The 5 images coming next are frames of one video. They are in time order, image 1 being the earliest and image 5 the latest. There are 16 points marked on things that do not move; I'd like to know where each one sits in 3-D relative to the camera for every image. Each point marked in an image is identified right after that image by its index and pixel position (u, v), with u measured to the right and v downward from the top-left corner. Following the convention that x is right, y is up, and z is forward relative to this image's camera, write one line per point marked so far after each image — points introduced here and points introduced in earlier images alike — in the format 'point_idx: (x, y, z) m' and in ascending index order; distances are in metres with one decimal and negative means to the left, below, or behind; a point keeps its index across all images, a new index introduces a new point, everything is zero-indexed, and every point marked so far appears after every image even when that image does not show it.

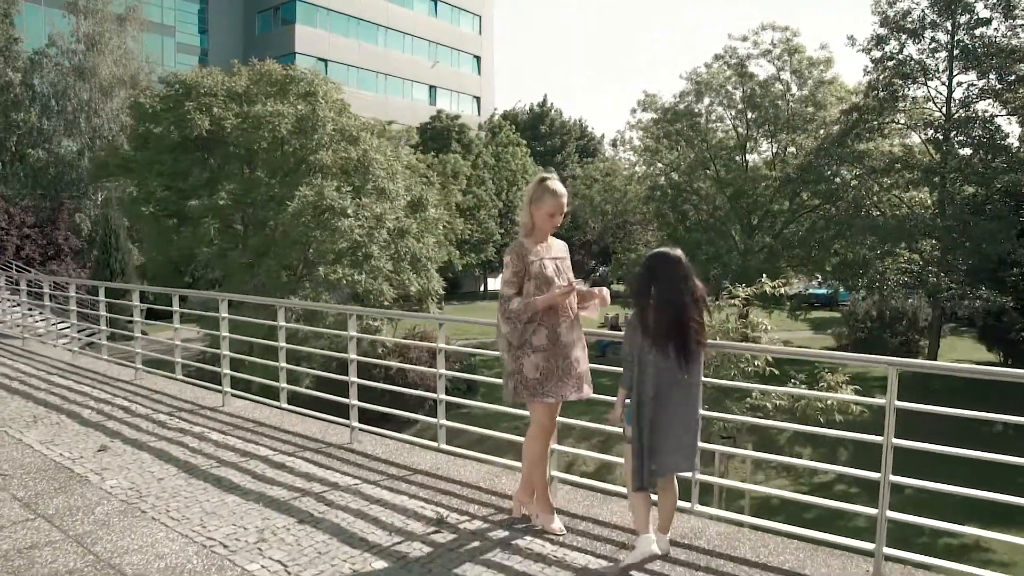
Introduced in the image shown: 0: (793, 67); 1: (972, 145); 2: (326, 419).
0: (+6.8, +5.4, +19.4) m
1: (+8.4, +2.6, +14.6) m
2: (-1.2, -0.8, +5.0) m
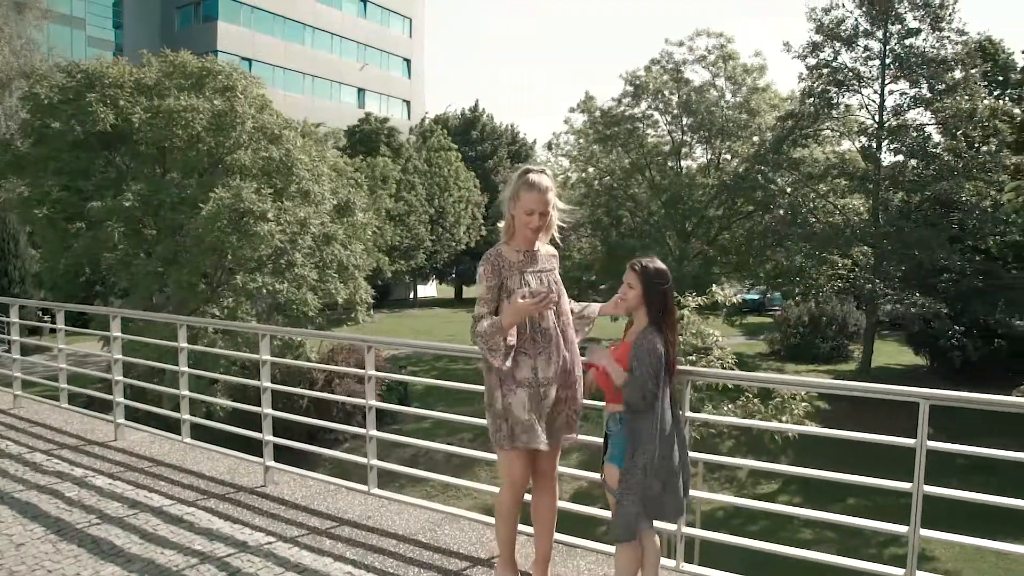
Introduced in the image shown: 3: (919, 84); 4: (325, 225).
0: (+5.2, +5.2, +19.3) m
1: (+7.2, +2.5, +14.7) m
2: (-1.5, -0.9, +4.3) m
3: (+7.5, +3.8, +14.7) m
4: (-3.2, +1.1, +13.9) m
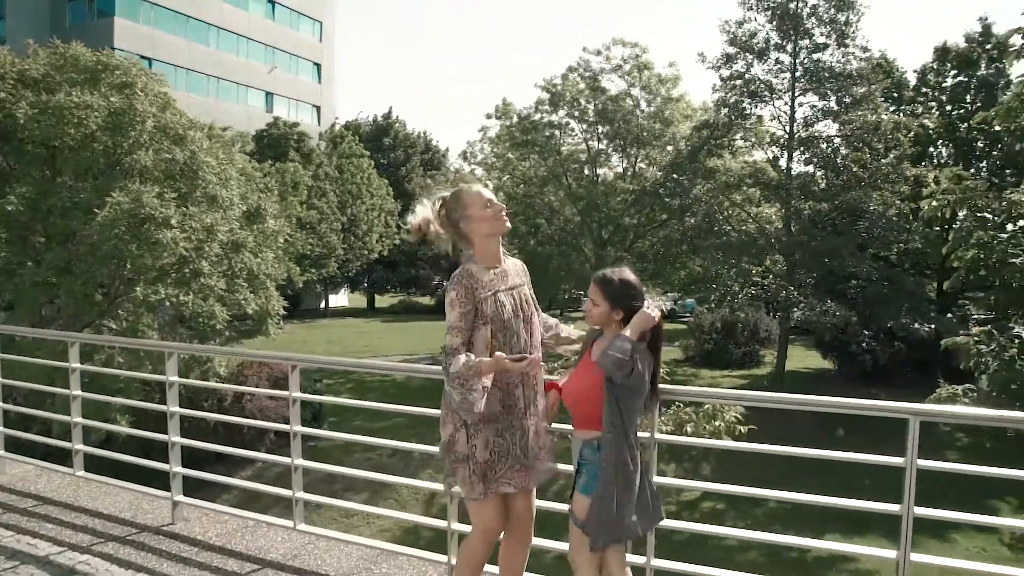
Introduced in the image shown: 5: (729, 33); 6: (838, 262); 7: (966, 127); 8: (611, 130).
0: (+3.2, +5.1, +19.6) m
1: (+5.7, +2.4, +15.1) m
2: (-1.8, -1.0, +3.8) m
3: (+6.0, +3.7, +15.2) m
4: (-4.6, +0.9, +13.1) m
5: (+4.3, +5.1, +15.7) m
6: (+6.0, +0.5, +14.6) m
7: (+11.2, +4.0, +19.7) m
8: (+2.4, +3.8, +19.4) m
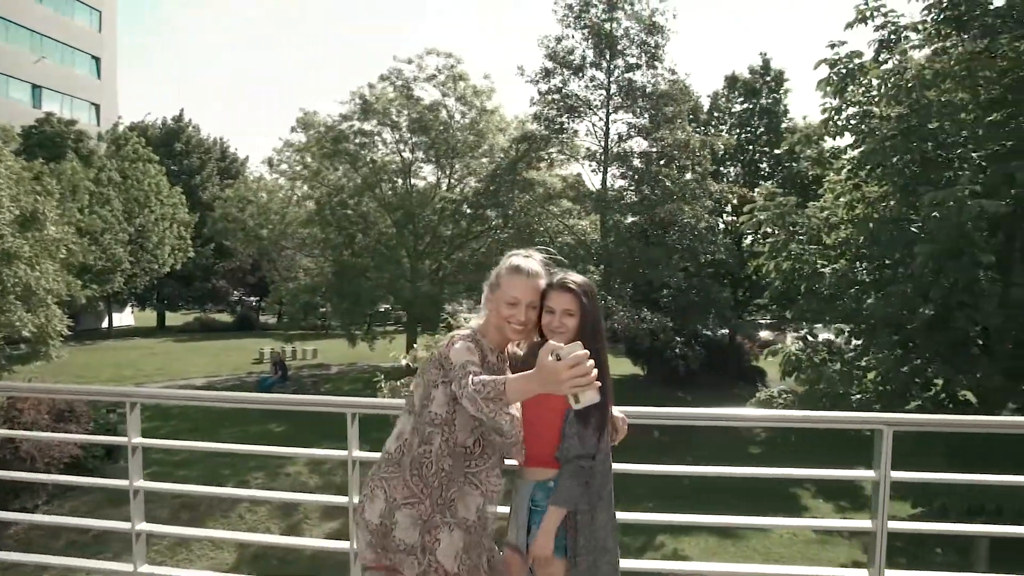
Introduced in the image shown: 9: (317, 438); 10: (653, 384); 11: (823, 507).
0: (-1.3, +4.8, +19.4) m
1: (+2.3, +2.2, +15.7) m
2: (-2.2, -1.0, +2.8) m
3: (+2.5, +3.5, +15.8) m
4: (-7.2, +0.7, +11.3) m
5: (+0.7, +4.8, +16.0) m
6: (+2.7, +0.3, +15.2) m
7: (+6.5, +3.8, +21.5) m
8: (-2.0, +3.5, +19.0) m
9: (-3.3, -2.6, +13.5) m
10: (+3.4, -2.3, +19.0) m
11: (+4.5, -3.1, +11.4) m
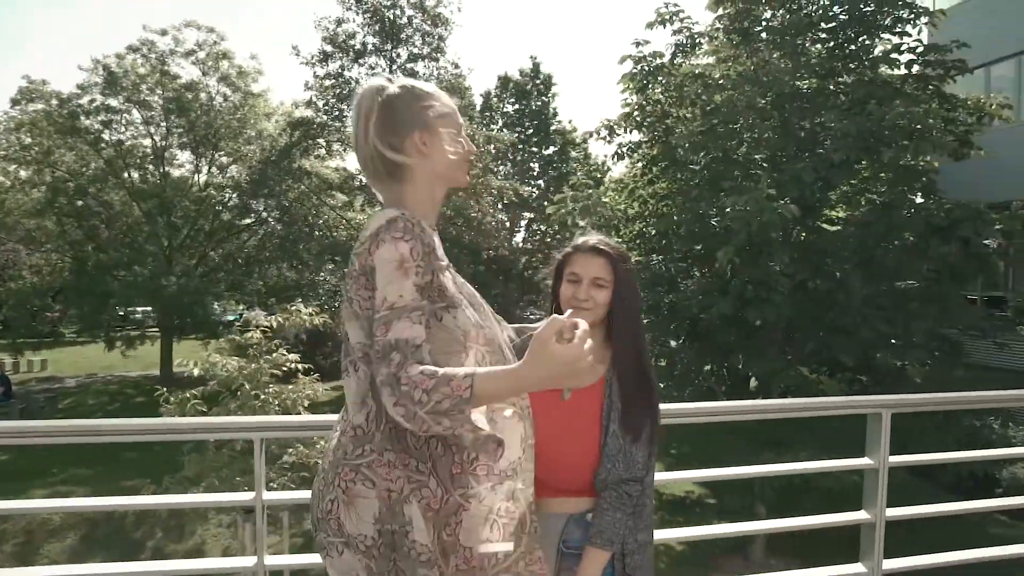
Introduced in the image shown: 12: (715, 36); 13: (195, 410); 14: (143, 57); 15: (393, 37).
0: (-6.5, +4.8, +17.7) m
1: (-1.9, +2.2, +15.3) m
2: (-2.3, -1.0, +1.6) m
3: (-1.8, +3.5, +15.5) m
4: (-9.7, +0.6, +8.2) m
5: (-3.6, +4.9, +15.1) m
6: (-1.3, +0.4, +14.9) m
7: (+0.3, +3.9, +22.1) m
8: (-7.0, +3.6, +17.2) m
9: (-6.6, -2.5, +11.5) m
10: (-1.8, -2.2, +18.8) m
11: (+1.5, -3.0, +11.8) m
12: (+2.3, +2.9, +9.0) m
13: (-2.6, -1.0, +6.5) m
14: (-8.0, +5.0, +17.2) m
15: (-2.3, +4.8, +15.2) m
